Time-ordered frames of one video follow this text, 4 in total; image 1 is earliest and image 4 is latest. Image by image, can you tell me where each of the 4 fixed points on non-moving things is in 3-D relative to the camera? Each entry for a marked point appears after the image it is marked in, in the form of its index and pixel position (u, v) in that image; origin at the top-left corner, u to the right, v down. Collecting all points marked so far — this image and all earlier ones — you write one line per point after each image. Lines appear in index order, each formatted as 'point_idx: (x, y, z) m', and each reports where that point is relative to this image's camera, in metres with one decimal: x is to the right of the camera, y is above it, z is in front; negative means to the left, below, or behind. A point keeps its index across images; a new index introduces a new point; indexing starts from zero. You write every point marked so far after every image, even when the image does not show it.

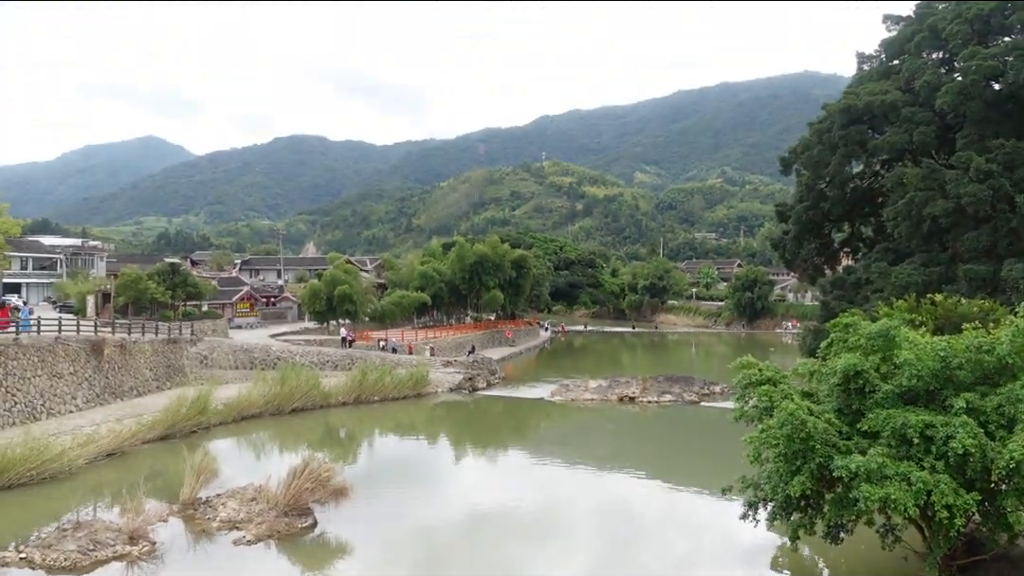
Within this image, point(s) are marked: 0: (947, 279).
0: (+12.1, +0.3, +19.8) m
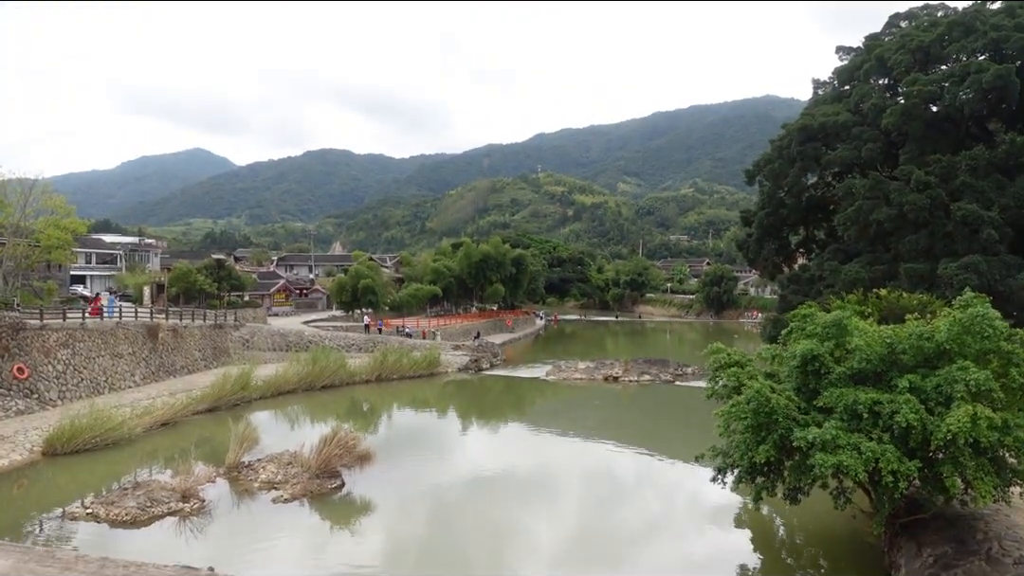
0: (+12.1, +0.4, +22.8) m
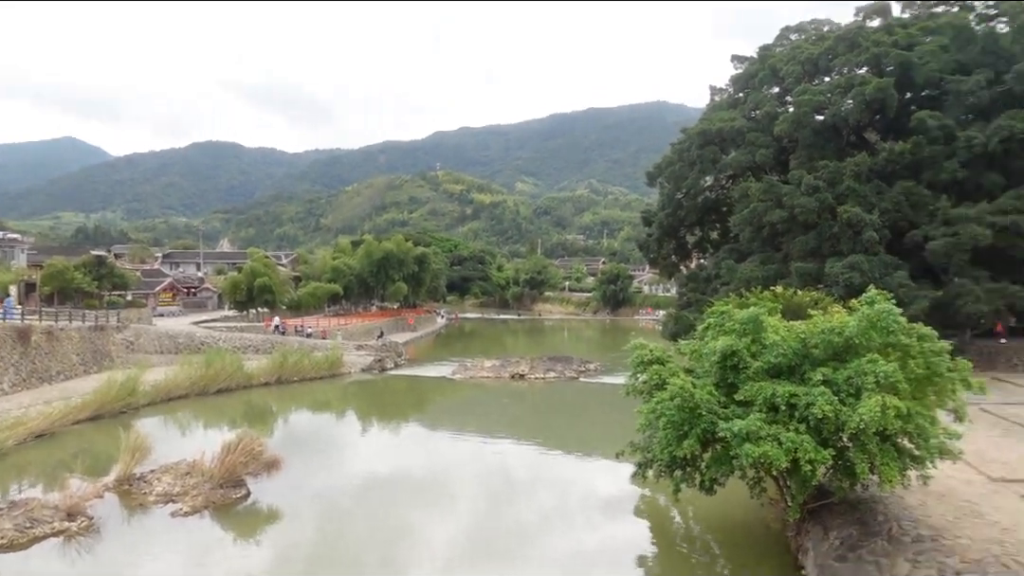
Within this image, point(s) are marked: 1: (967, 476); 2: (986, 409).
0: (+8.9, +0.5, +23.9) m
1: (+8.2, -3.3, +12.7) m
2: (+12.1, -3.1, +18.2) m
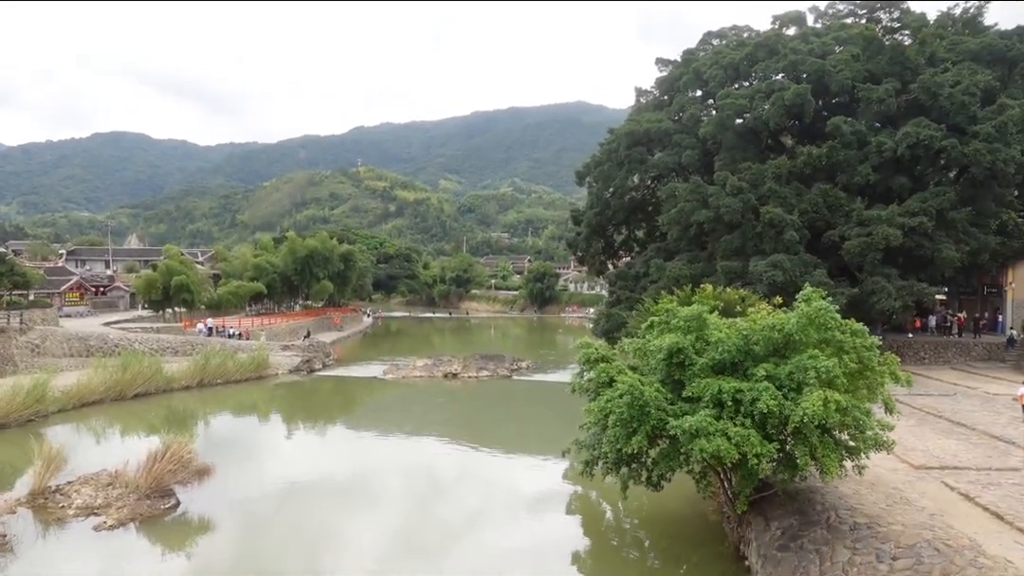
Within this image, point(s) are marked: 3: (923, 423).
0: (+6.6, +0.5, +24.5) m
1: (+6.8, -3.3, +13.2) m
2: (+10.3, -3.0, +19.1) m
3: (+9.4, -3.1, +16.6) m
